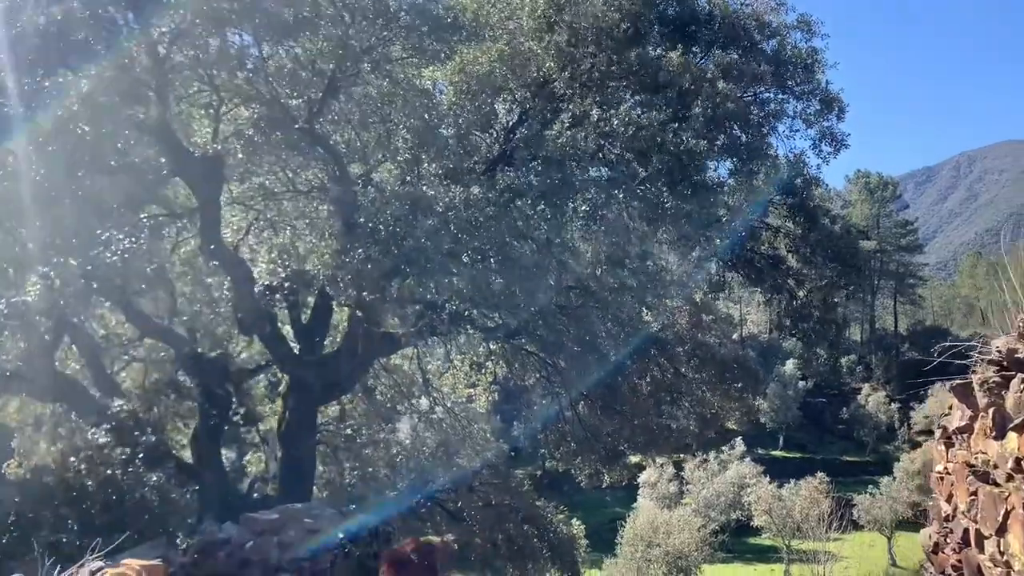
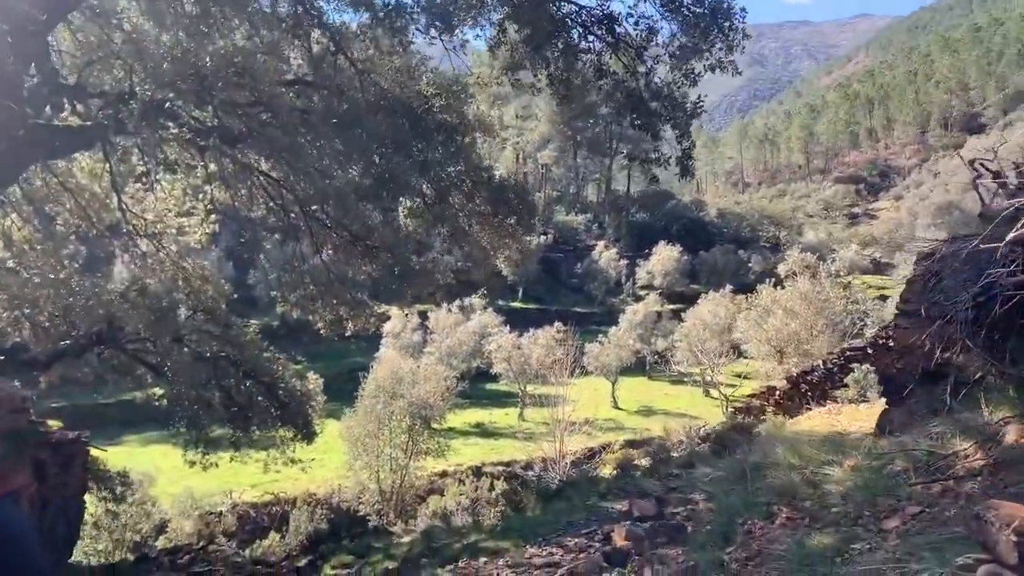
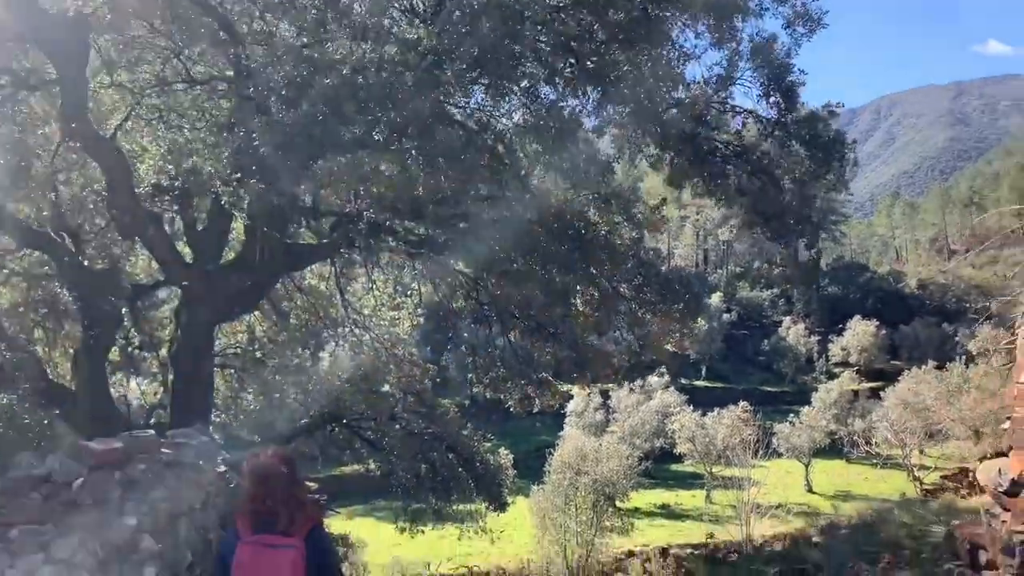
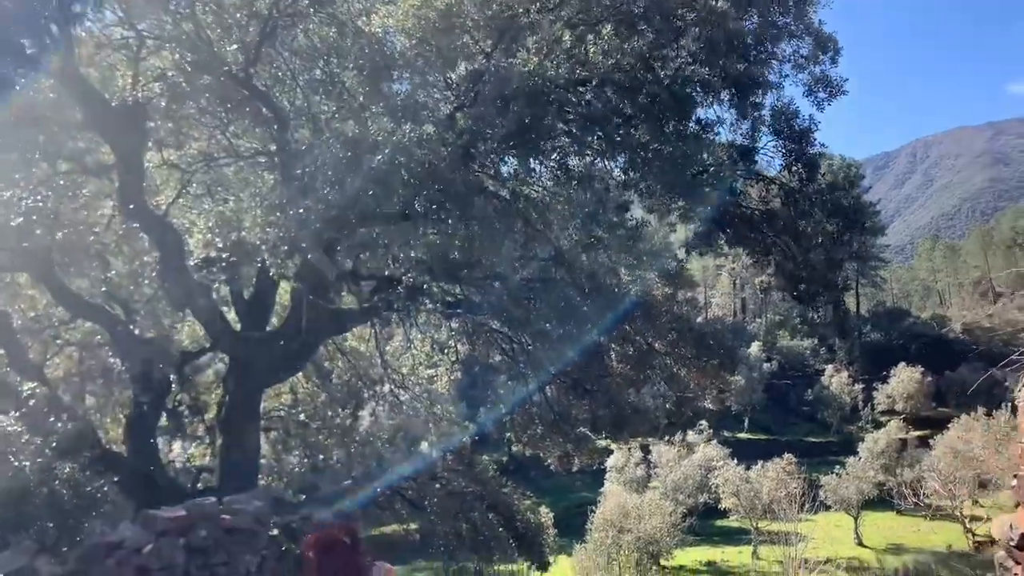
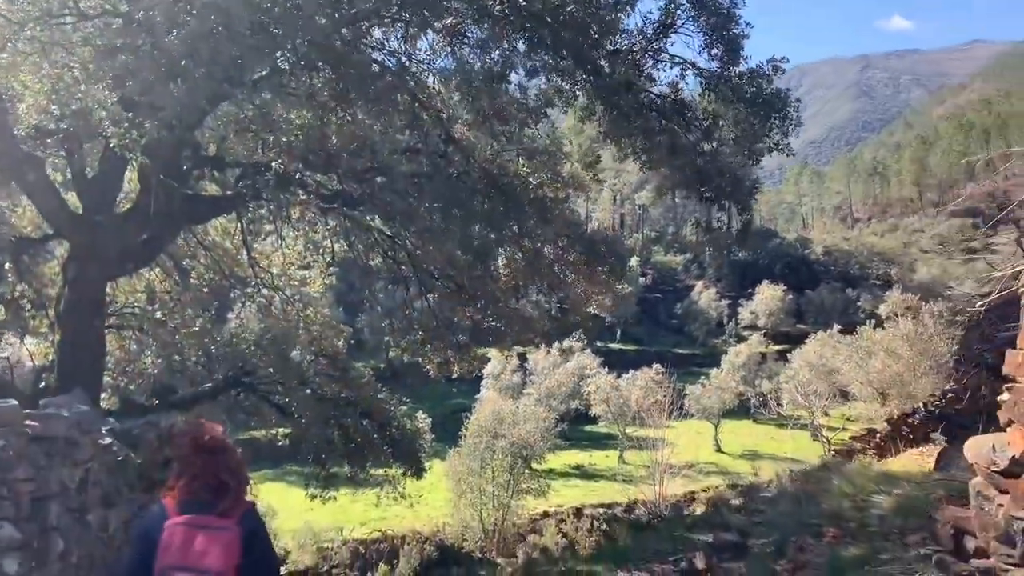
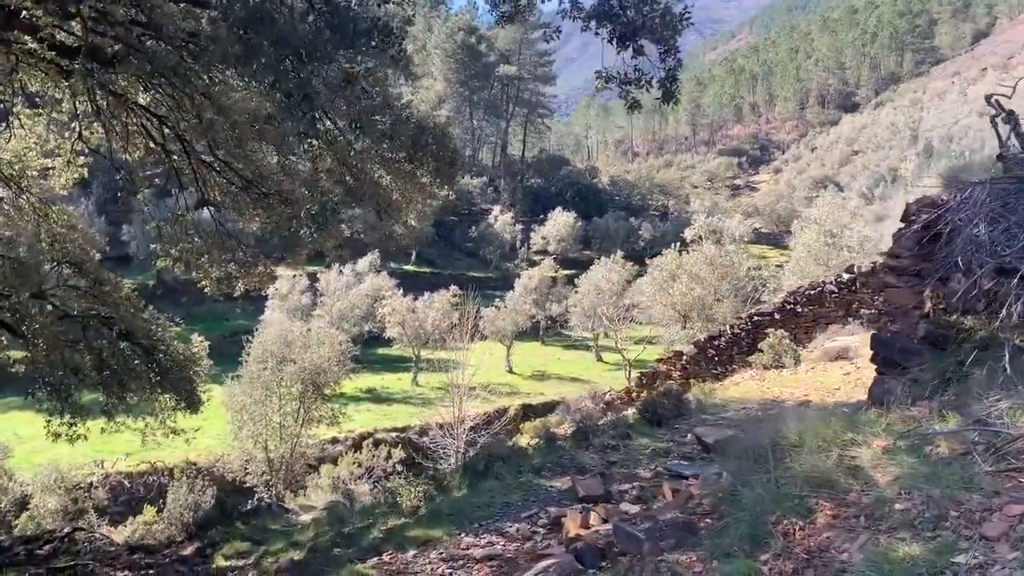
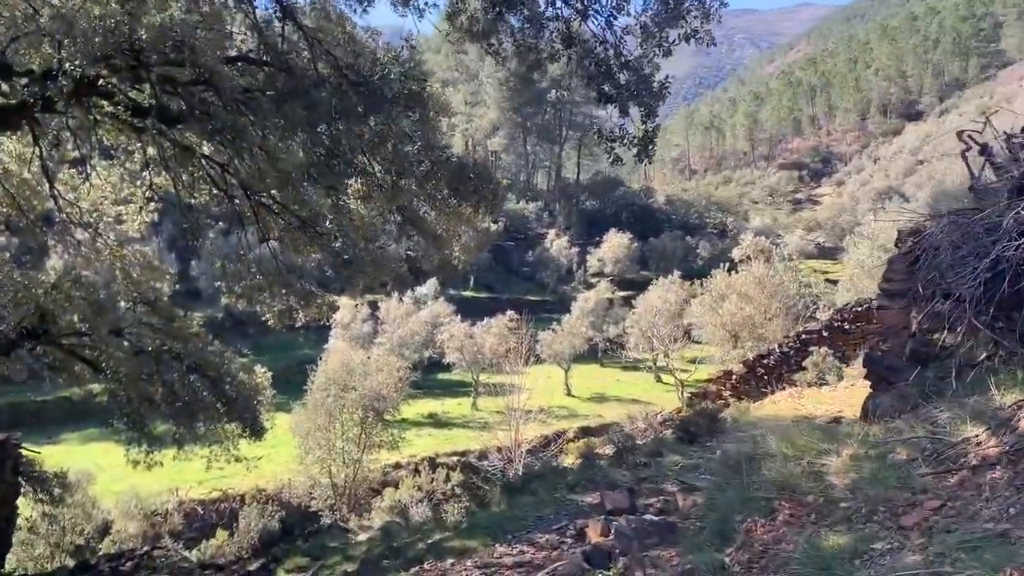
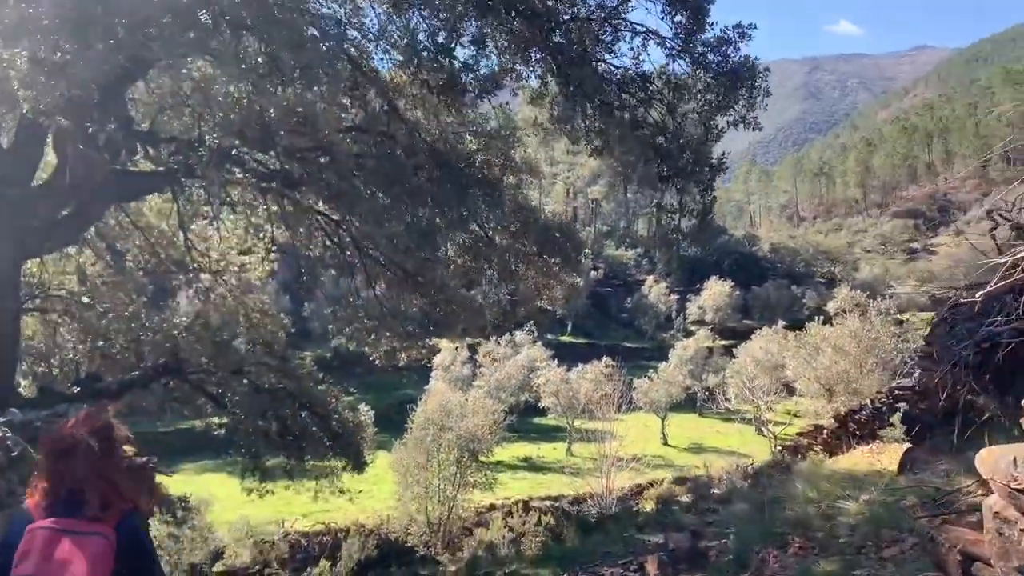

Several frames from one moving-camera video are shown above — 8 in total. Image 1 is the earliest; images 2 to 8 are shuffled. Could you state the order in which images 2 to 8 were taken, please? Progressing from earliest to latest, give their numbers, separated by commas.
4, 3, 5, 8, 2, 7, 6
